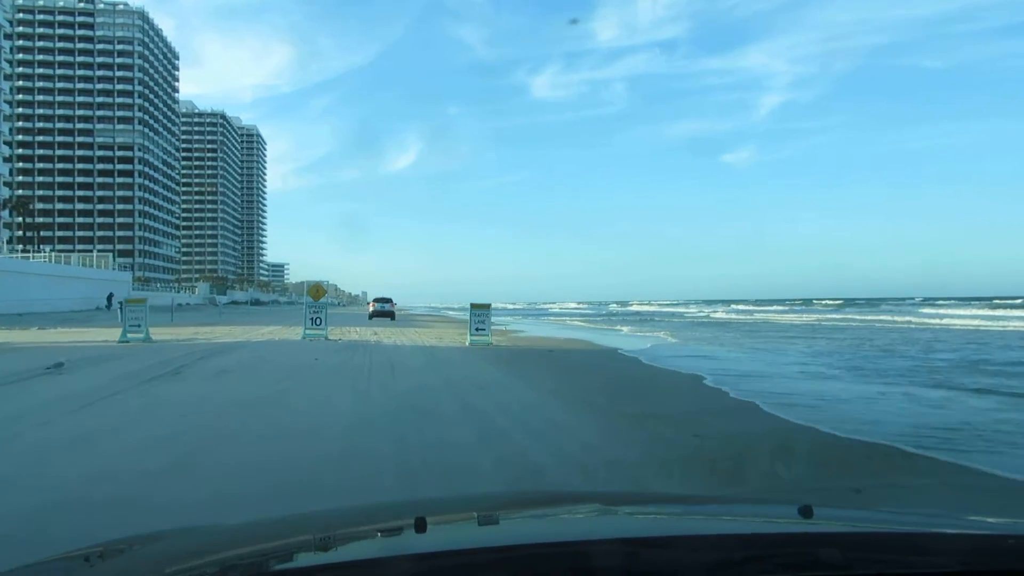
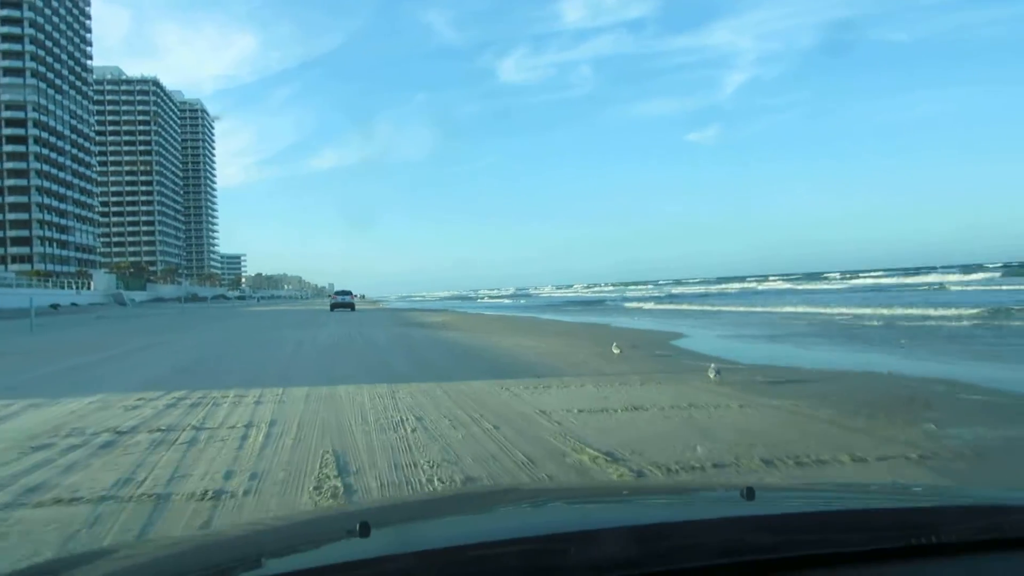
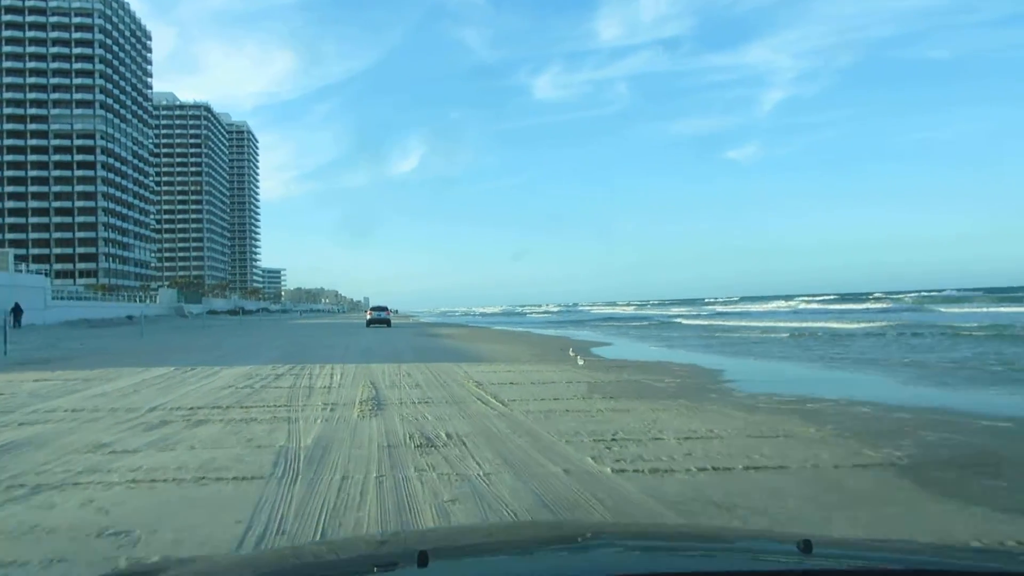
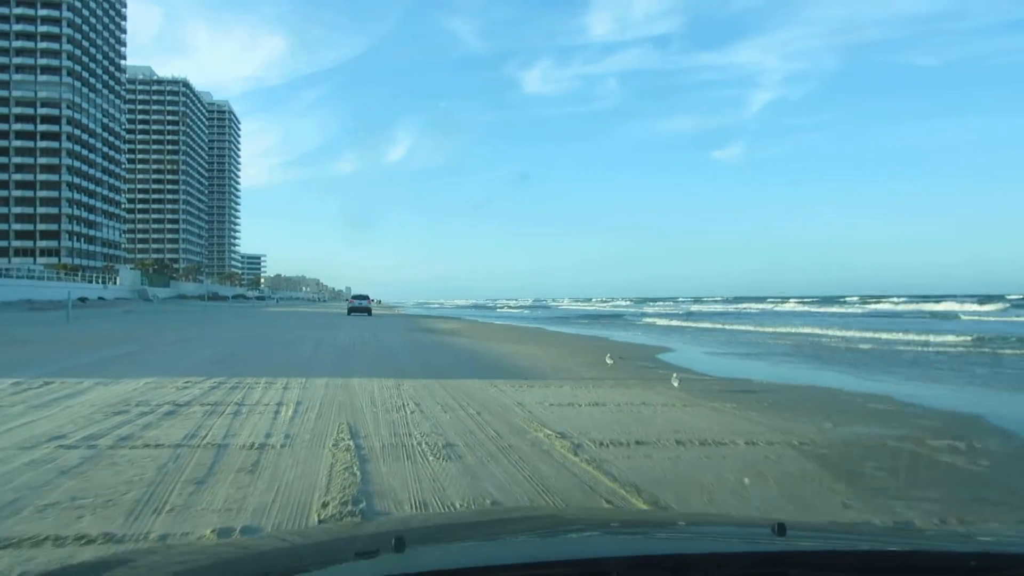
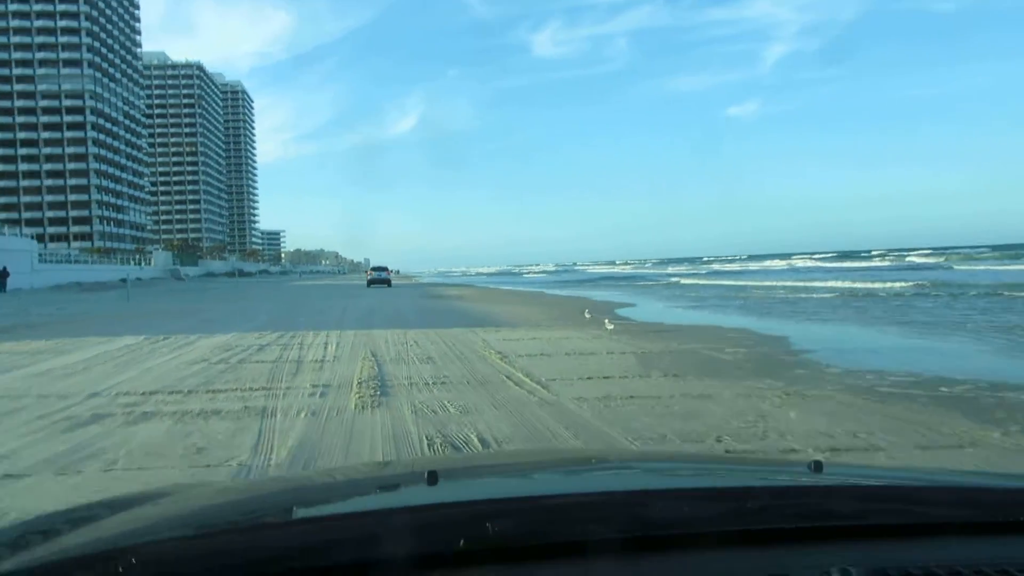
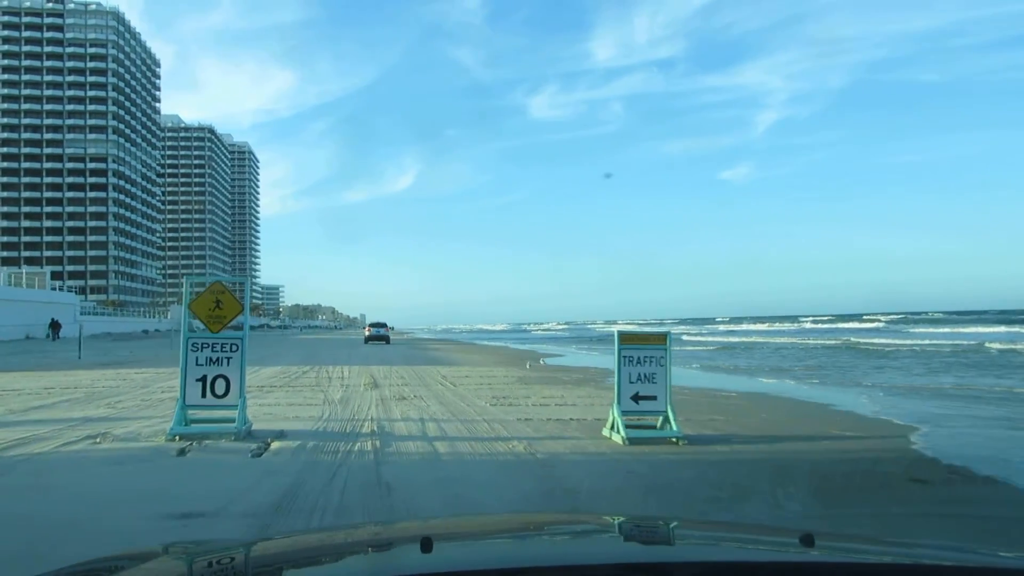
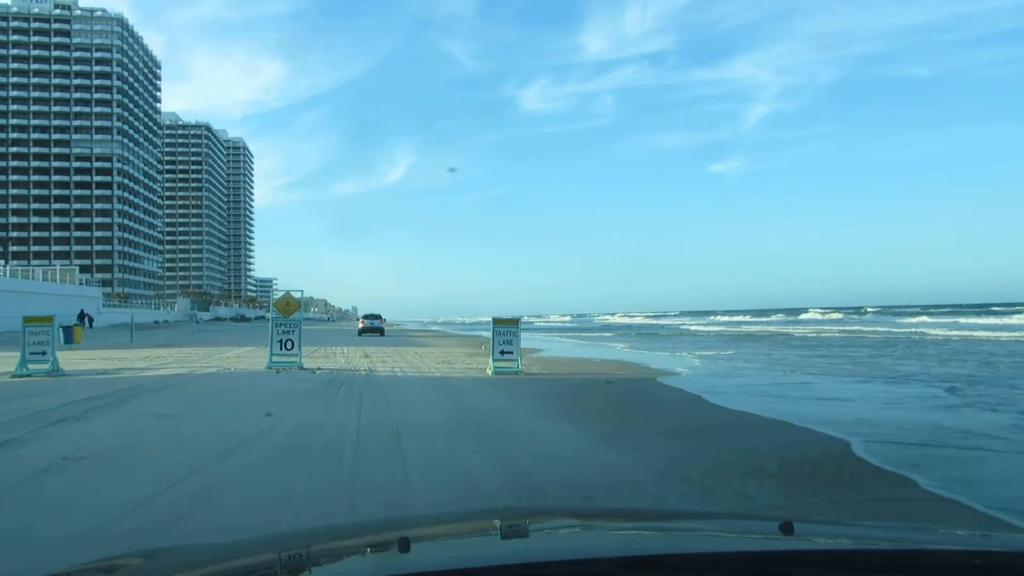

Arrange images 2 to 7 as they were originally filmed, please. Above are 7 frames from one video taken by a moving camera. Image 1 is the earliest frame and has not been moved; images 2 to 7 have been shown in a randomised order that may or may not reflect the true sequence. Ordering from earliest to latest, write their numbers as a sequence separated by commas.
7, 6, 3, 5, 4, 2
